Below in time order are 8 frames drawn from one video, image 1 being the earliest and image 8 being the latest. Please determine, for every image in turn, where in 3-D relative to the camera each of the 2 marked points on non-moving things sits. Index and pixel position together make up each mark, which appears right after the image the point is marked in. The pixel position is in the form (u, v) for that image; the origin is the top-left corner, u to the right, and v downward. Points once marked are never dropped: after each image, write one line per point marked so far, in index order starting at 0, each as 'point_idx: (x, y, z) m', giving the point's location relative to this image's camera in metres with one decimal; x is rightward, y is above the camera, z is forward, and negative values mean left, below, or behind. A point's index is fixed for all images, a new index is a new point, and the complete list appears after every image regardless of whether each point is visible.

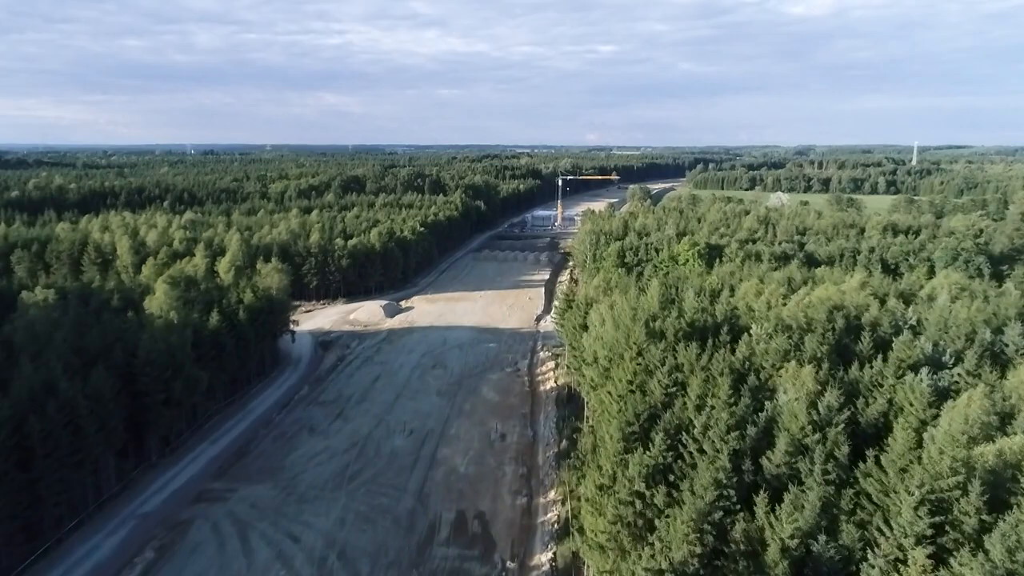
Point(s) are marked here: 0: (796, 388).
0: (+5.6, -2.0, +18.2) m
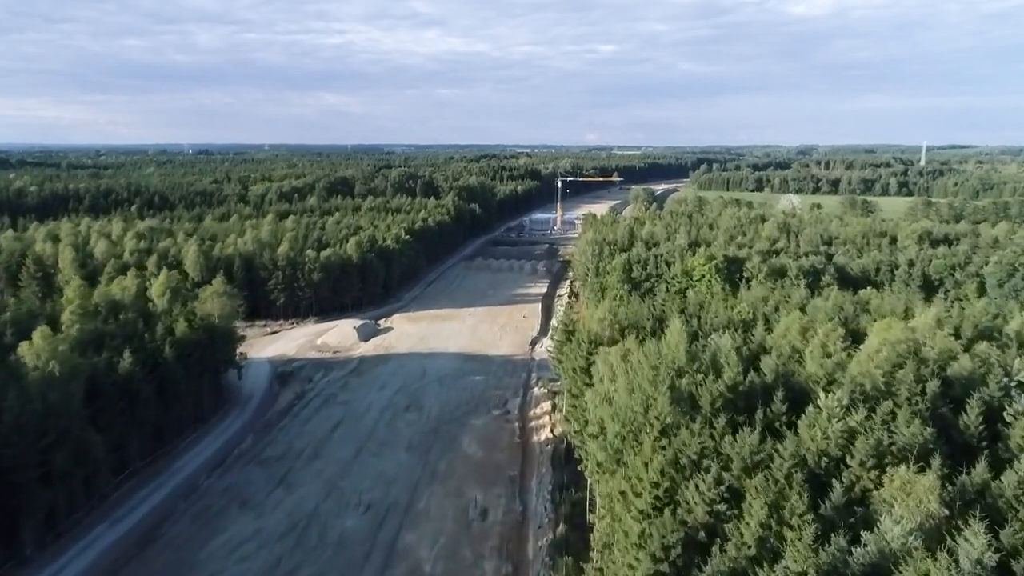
0: (+5.2, -2.9, +12.1) m
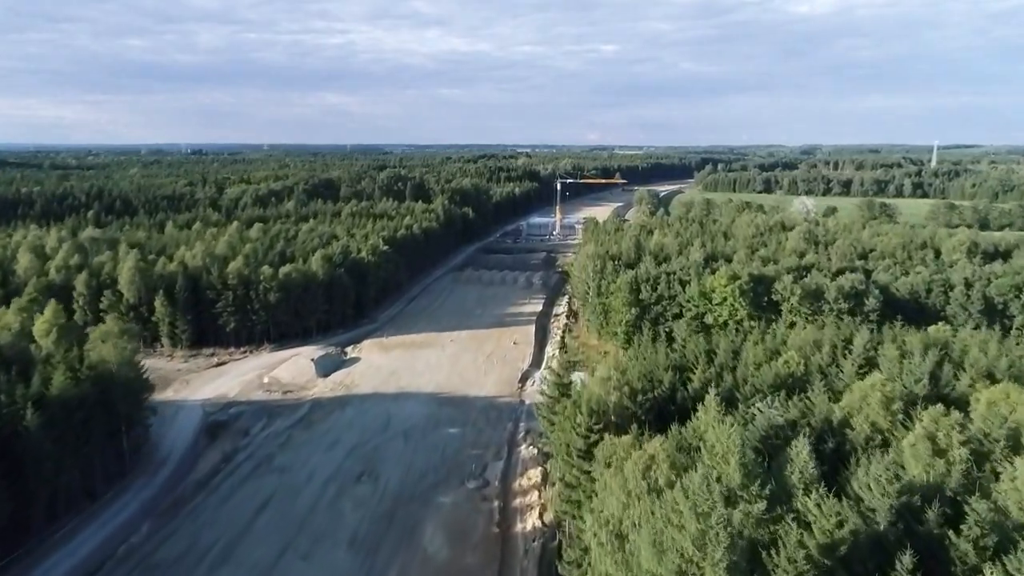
0: (+4.6, -3.9, +5.4) m
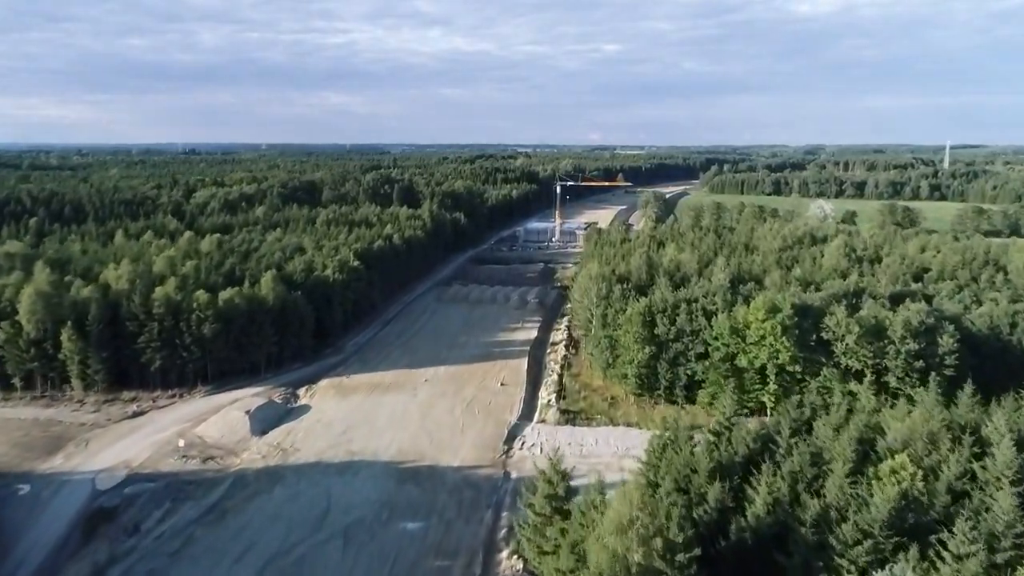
0: (+4.1, -5.1, -2.1) m
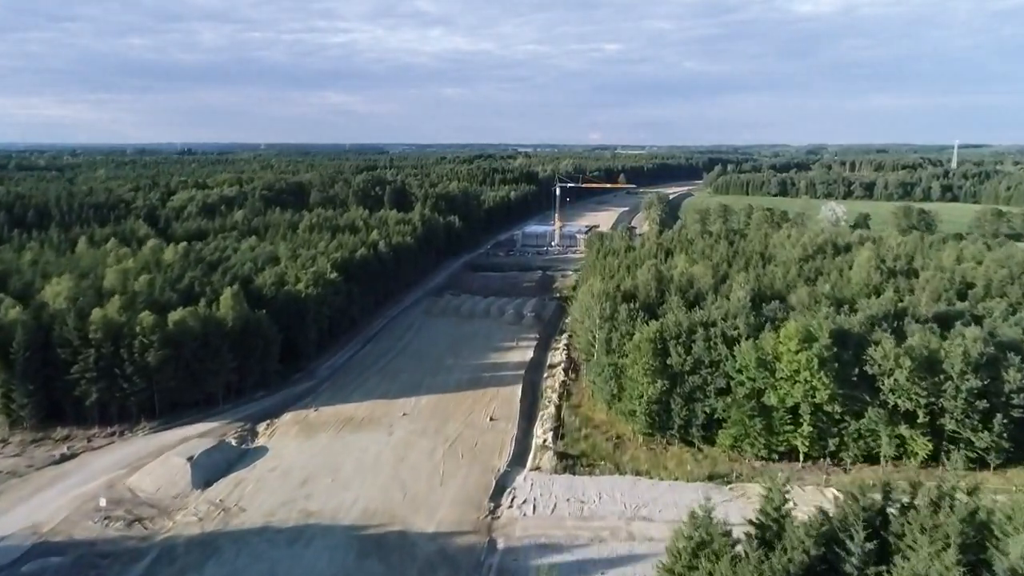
0: (+3.7, -5.8, -6.6) m
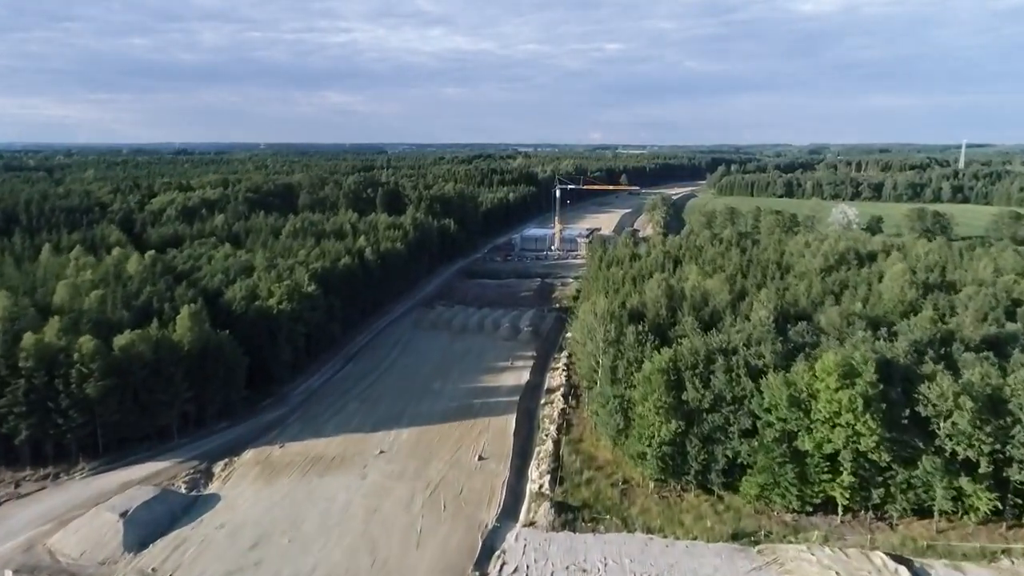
0: (+3.5, -6.4, -10.3) m
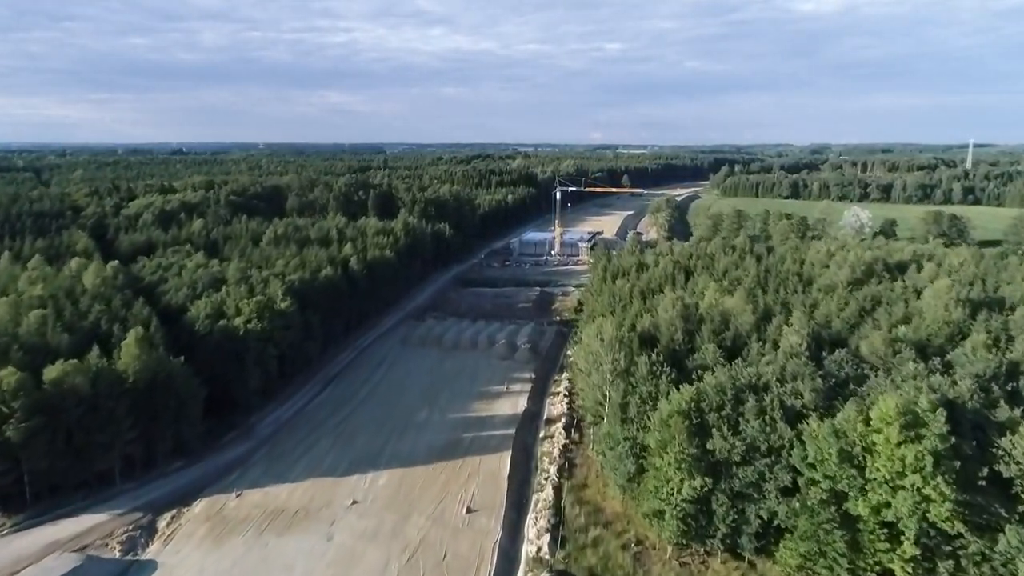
0: (+3.3, -7.0, -14.2) m
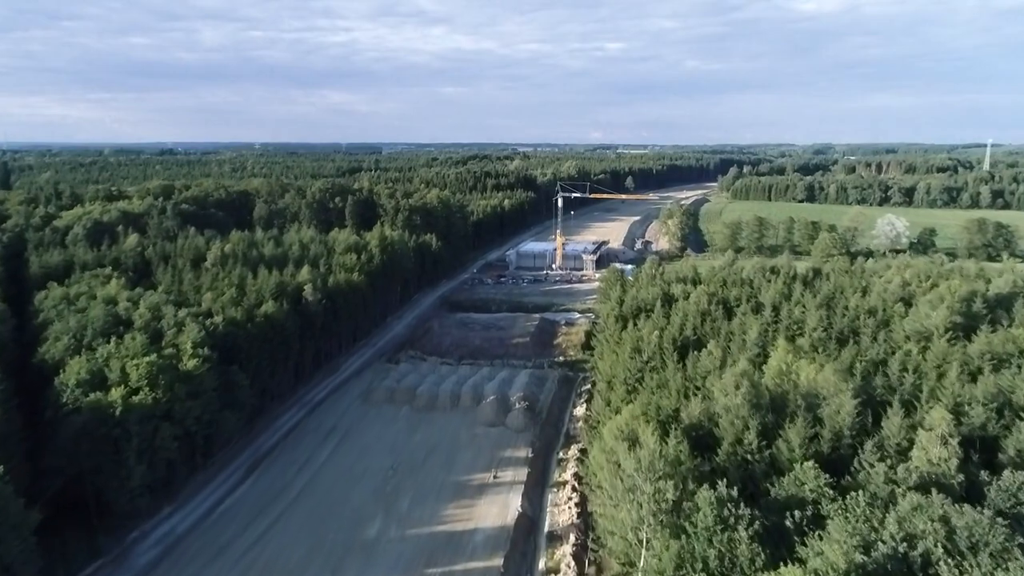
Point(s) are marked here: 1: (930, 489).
0: (+3.0, -8.5, -23.4) m
1: (+6.8, -3.1, +14.8) m
